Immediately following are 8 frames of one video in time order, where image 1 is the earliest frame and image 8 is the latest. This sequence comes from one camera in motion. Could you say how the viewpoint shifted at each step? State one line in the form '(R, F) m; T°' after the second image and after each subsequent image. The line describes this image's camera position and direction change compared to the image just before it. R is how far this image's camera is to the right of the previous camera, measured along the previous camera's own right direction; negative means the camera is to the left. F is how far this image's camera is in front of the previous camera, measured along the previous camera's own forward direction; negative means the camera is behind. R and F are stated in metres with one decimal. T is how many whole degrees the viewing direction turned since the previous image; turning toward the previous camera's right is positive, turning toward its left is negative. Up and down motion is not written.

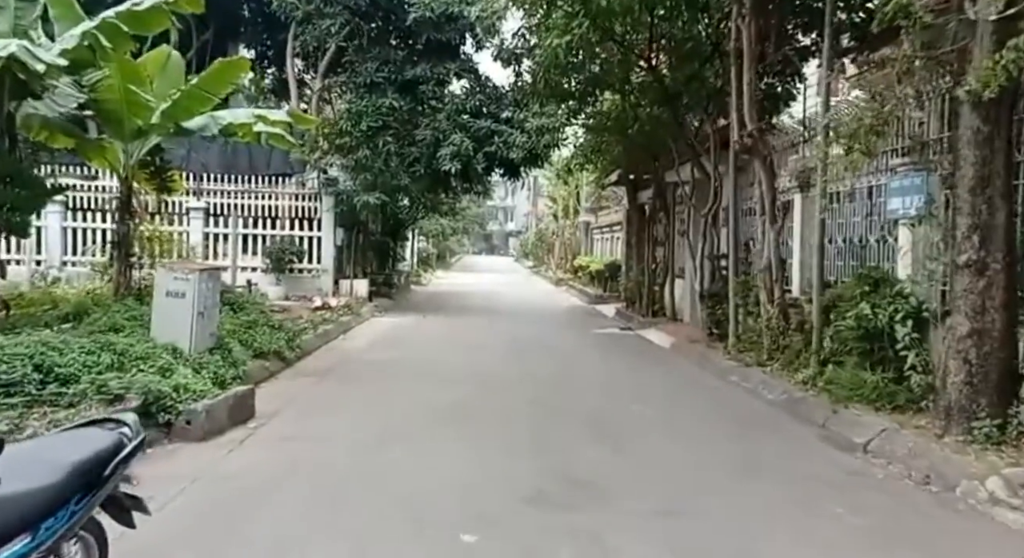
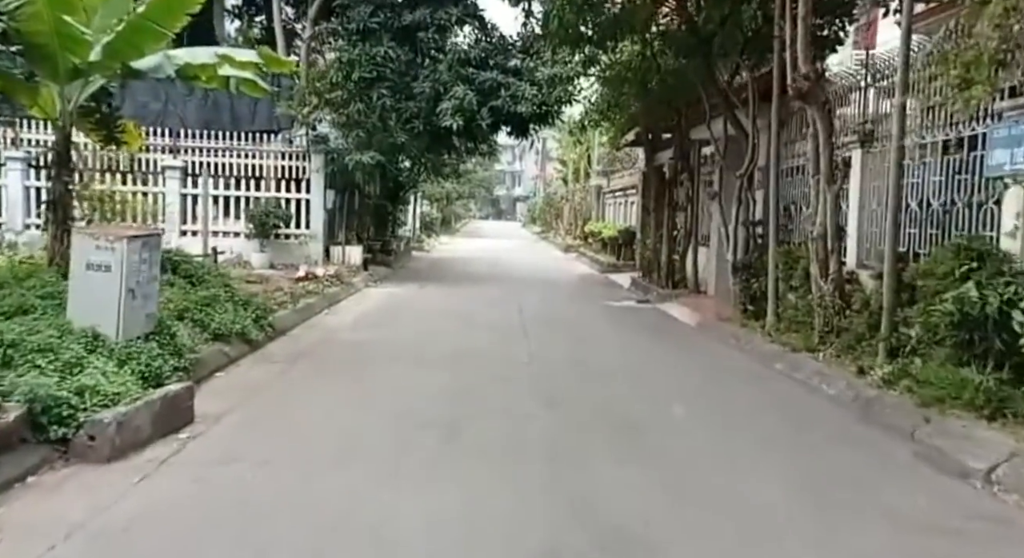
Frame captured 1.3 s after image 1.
(0.0, +1.5) m; -1°
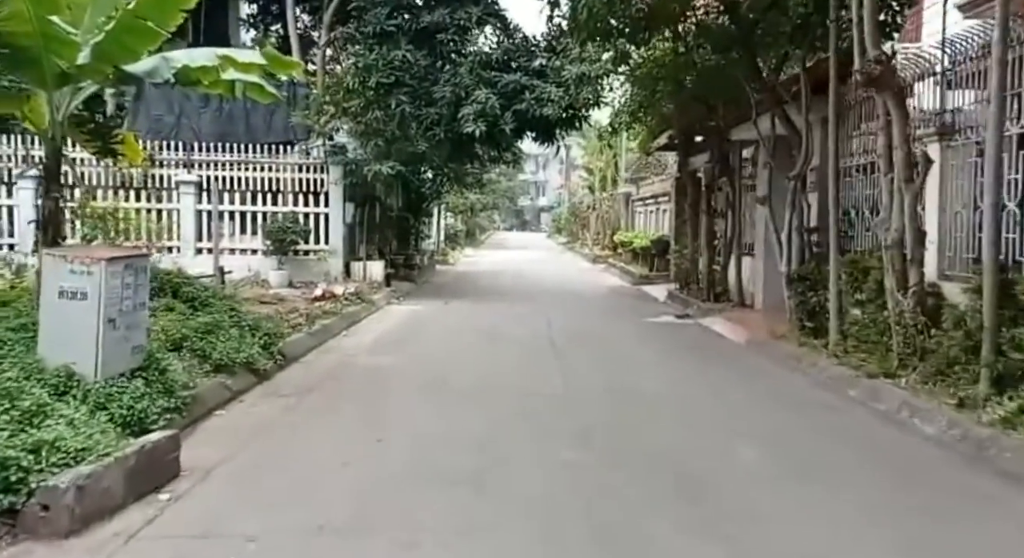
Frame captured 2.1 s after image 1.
(-0.1, +0.9) m; -2°
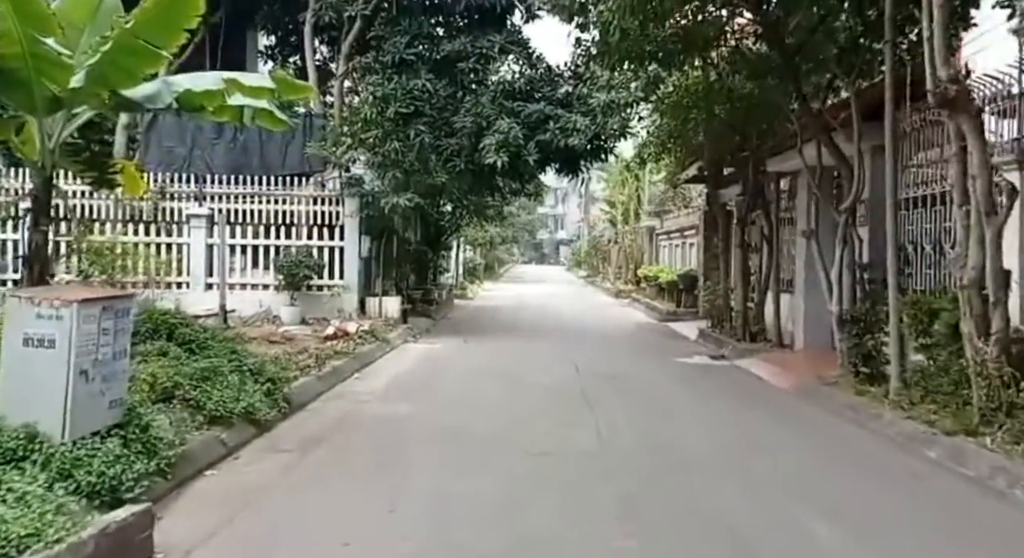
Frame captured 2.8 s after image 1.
(-0.1, +0.7) m; -1°
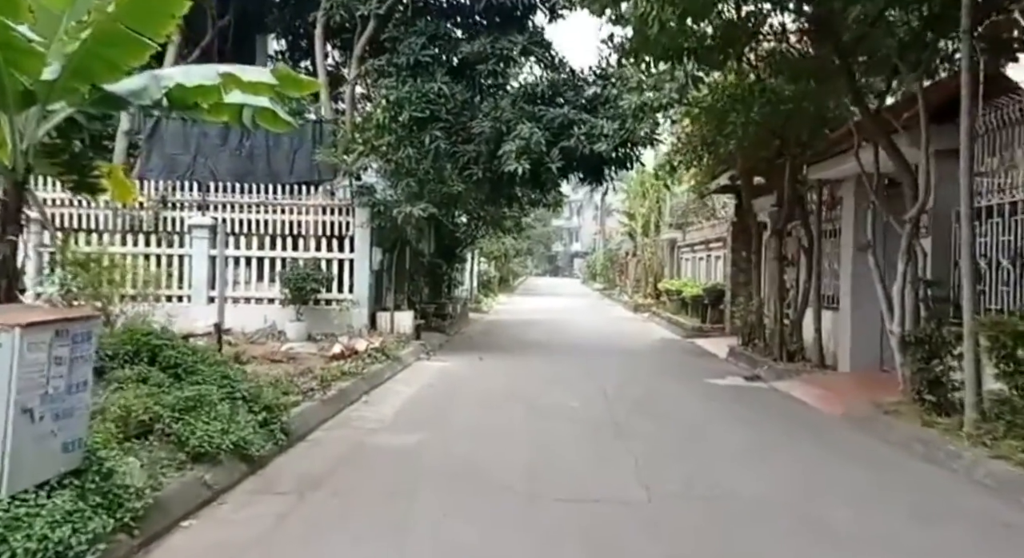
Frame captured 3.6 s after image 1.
(-0.1, +0.9) m; -1°
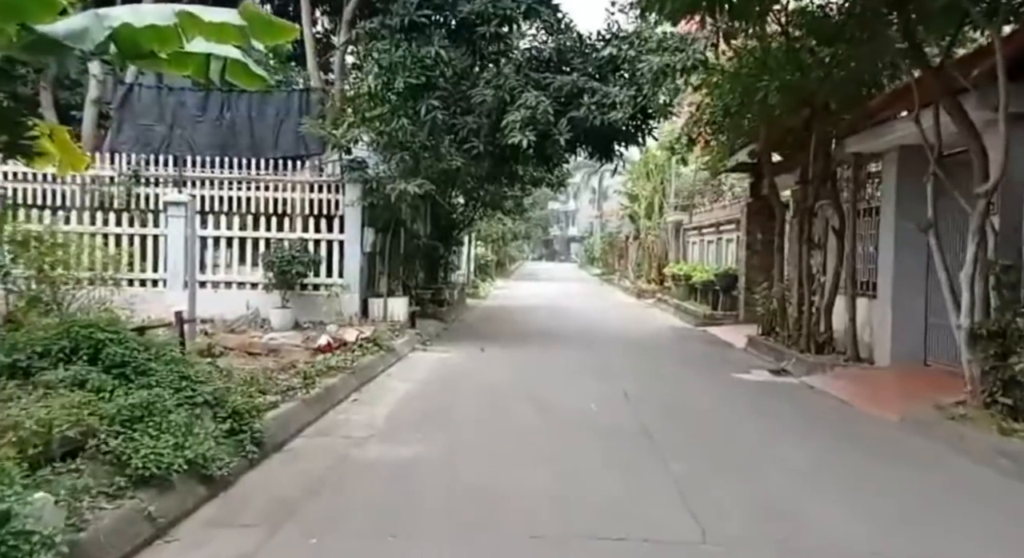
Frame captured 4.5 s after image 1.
(-0.1, +1.1) m; 0°
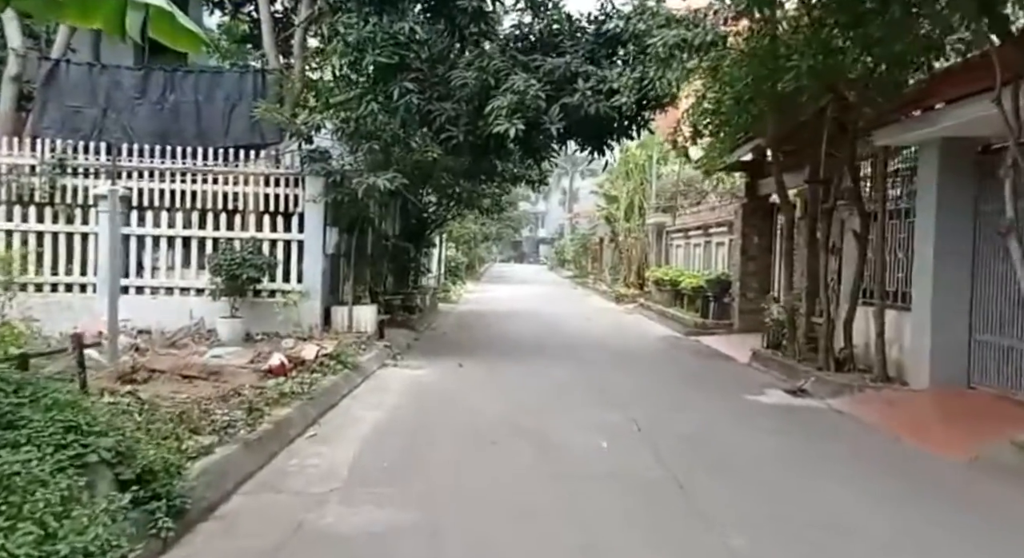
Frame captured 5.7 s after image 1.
(-0.2, +1.4) m; +2°
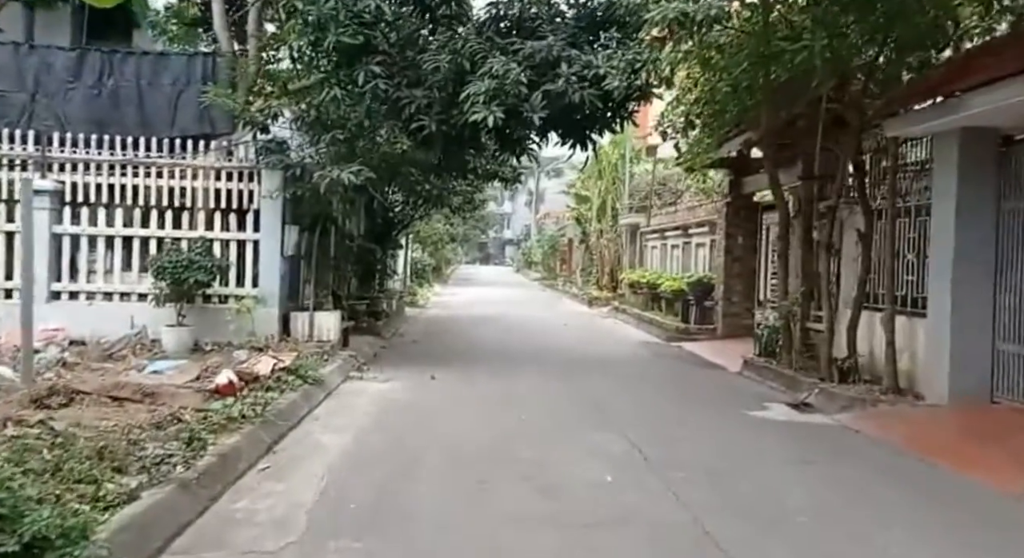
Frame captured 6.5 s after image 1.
(-0.2, +0.9) m; +3°
